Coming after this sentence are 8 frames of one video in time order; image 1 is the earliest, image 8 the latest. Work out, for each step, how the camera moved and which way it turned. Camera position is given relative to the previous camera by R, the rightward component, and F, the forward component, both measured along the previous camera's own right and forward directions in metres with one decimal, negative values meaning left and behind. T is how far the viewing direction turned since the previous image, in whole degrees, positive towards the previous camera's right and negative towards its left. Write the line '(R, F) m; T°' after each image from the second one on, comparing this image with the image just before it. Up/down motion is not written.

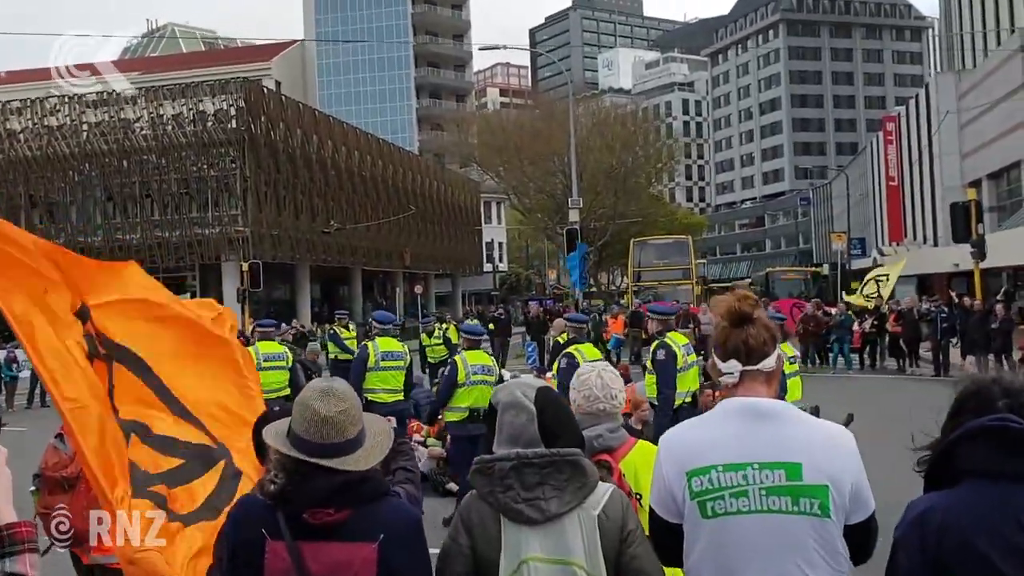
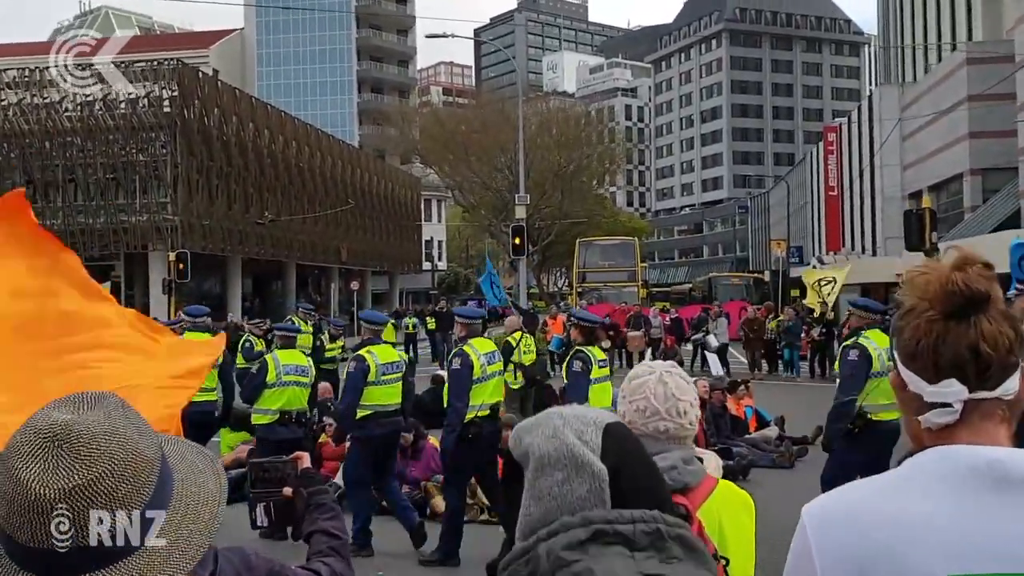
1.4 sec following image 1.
(-0.1, +1.3) m; +3°
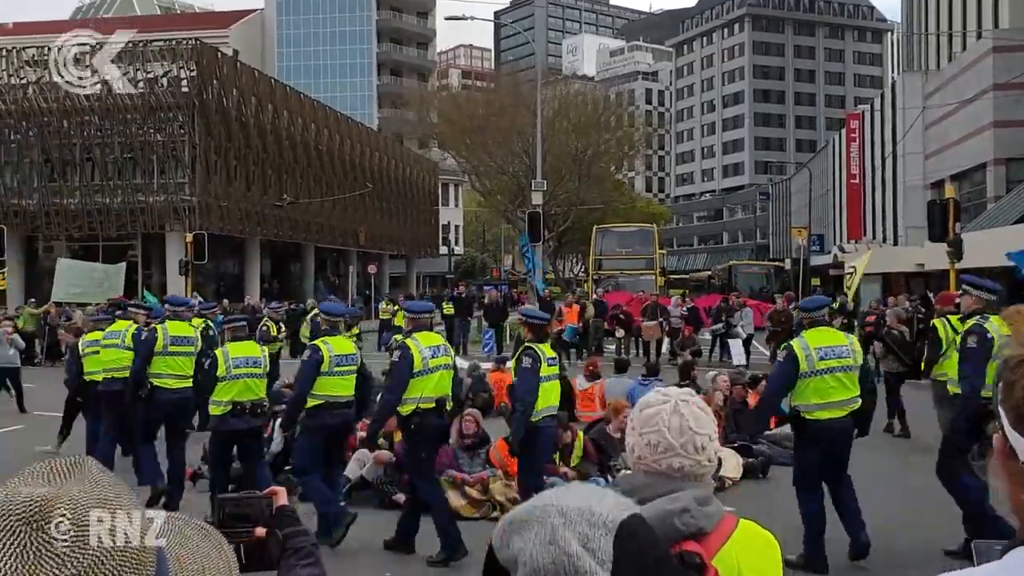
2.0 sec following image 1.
(0.0, +0.2) m; -1°
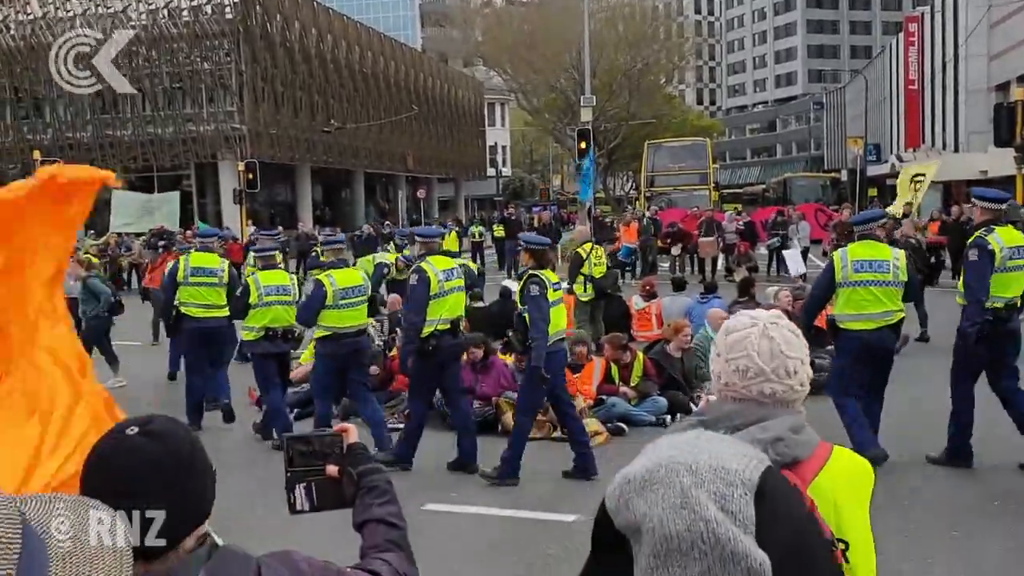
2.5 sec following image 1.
(-0.1, +0.1) m; -3°
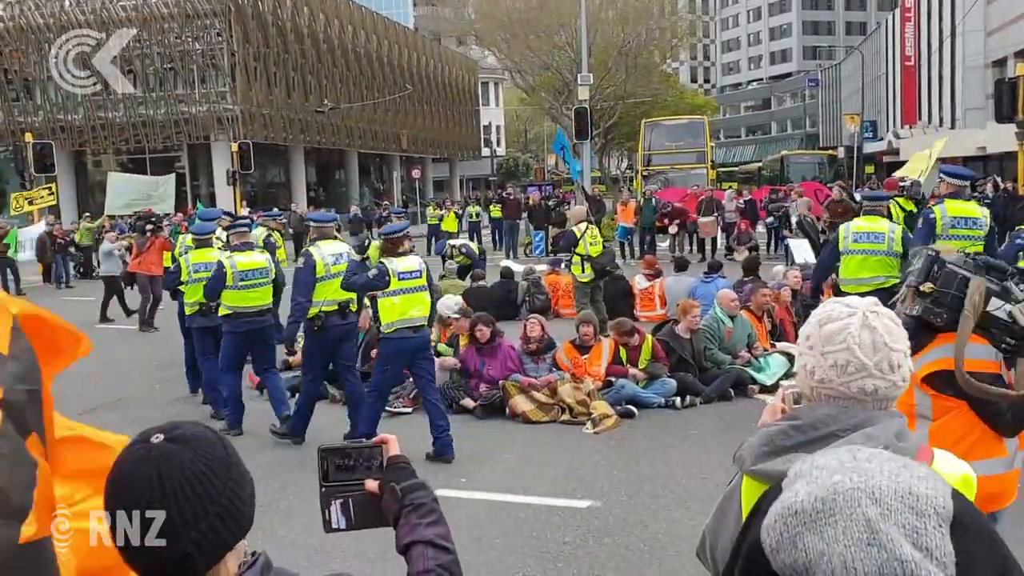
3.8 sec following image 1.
(-0.1, +0.2) m; 0°
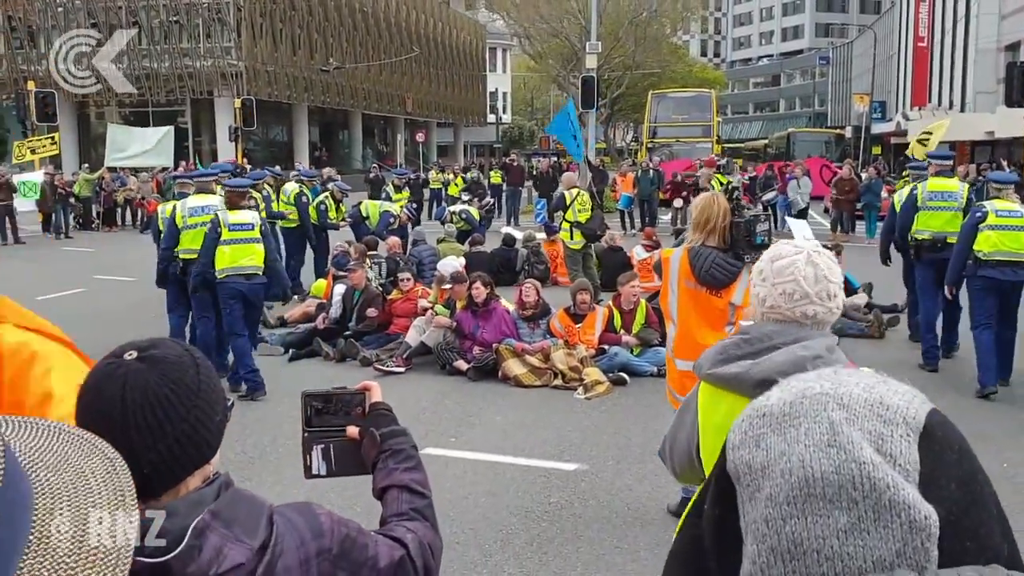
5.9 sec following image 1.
(0.0, +0.1) m; 0°
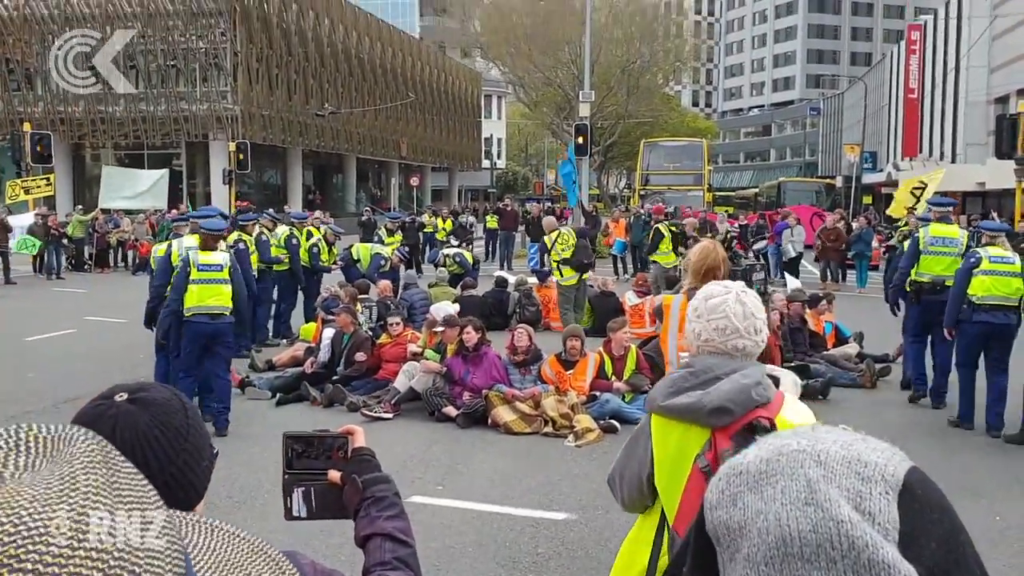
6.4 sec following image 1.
(0.0, 0.0) m; 0°
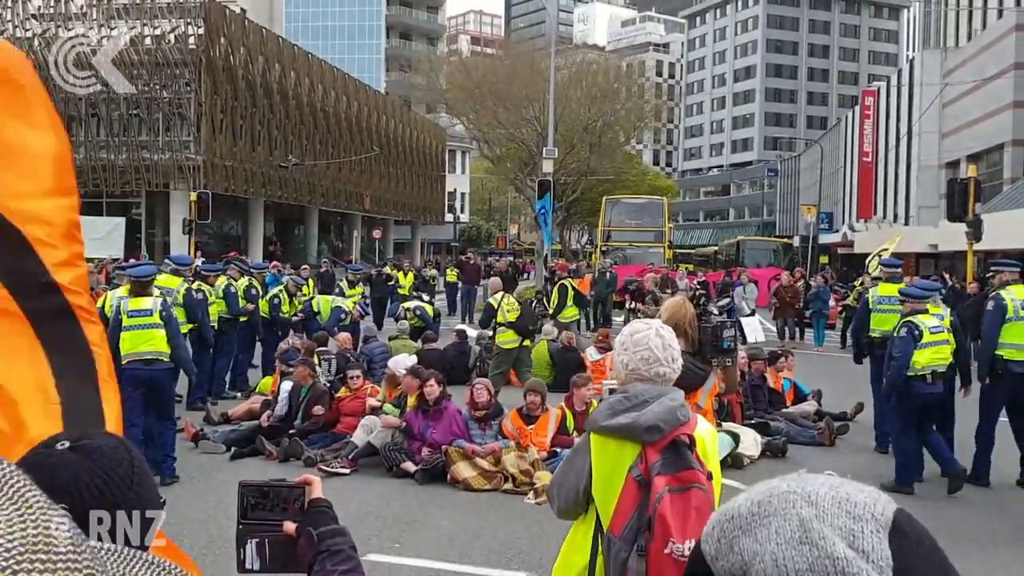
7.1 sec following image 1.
(0.0, 0.0) m; +2°
